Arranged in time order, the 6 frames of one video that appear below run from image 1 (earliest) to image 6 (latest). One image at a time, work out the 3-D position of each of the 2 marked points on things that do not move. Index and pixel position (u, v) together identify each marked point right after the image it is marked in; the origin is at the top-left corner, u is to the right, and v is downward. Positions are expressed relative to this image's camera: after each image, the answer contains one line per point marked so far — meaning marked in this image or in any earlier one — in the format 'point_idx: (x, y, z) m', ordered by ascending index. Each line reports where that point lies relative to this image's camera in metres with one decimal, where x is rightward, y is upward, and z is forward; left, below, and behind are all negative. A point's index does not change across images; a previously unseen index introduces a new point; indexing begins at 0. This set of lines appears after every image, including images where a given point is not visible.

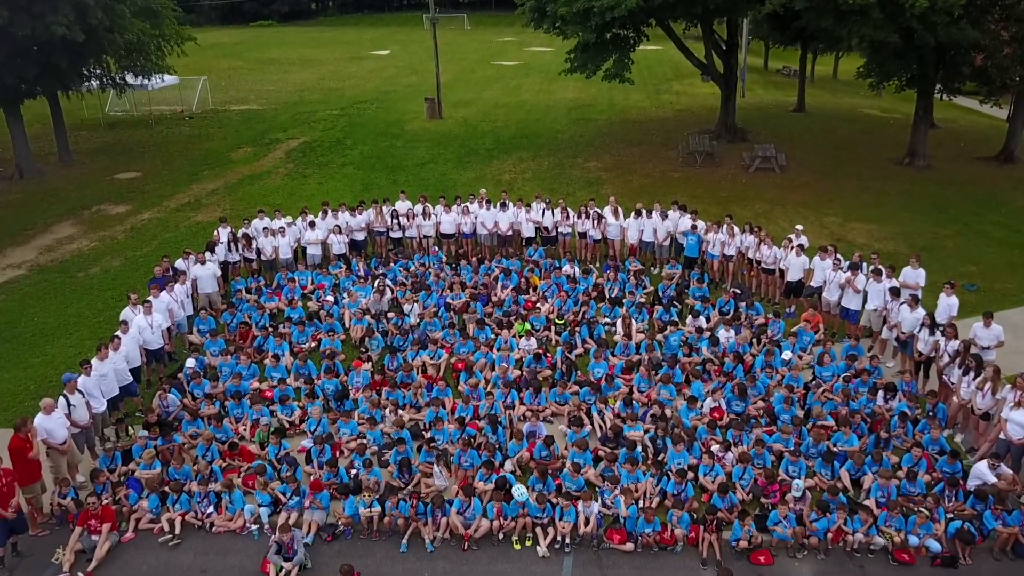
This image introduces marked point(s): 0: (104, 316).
0: (-9.6, -0.7, +19.9) m
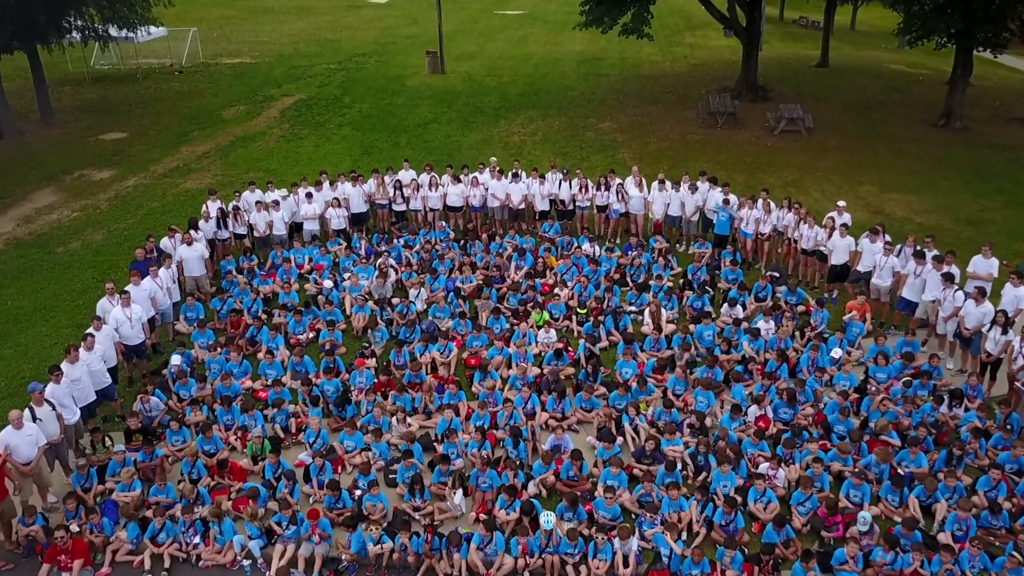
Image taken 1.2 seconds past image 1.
0: (-9.3, -0.2, +18.3) m
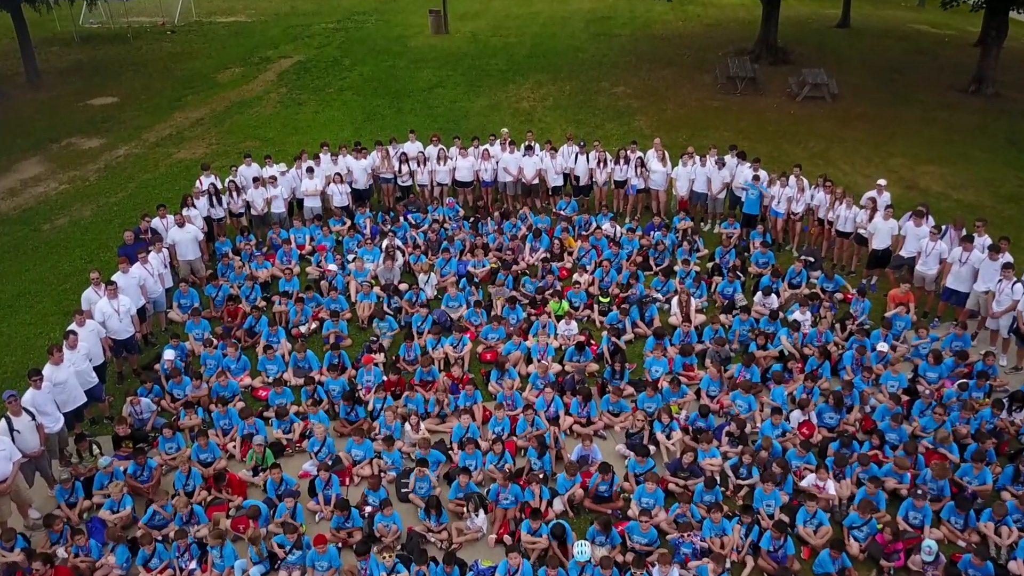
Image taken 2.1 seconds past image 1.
0: (-9.0, +0.1, +17.2) m
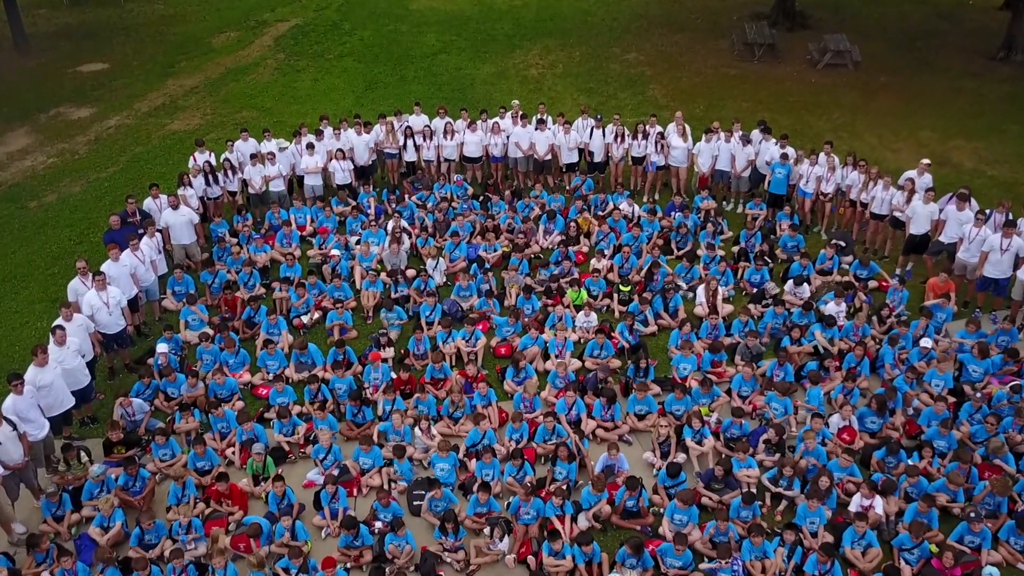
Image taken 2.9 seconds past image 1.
0: (-8.8, +0.4, +16.2) m
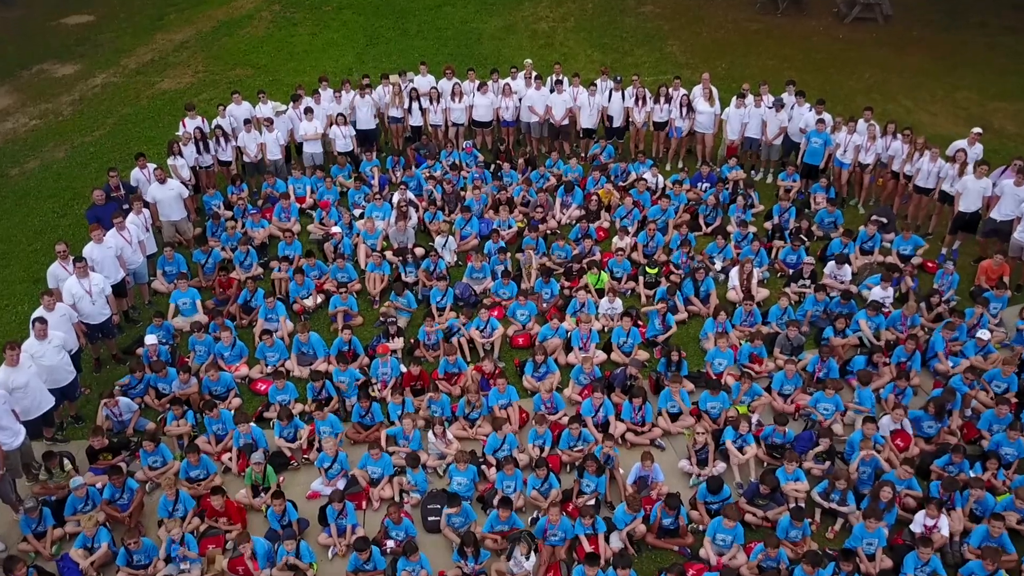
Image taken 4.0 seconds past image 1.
0: (-8.5, +0.8, +15.2) m
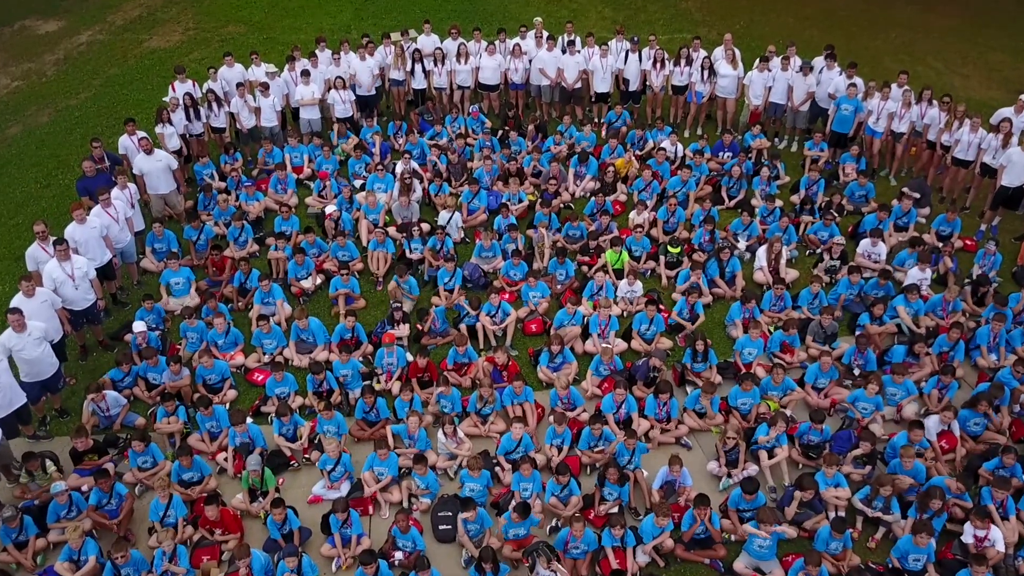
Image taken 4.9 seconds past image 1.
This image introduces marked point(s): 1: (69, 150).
0: (-8.3, +1.2, +14.3) m
1: (-8.5, +2.7, +16.2) m
